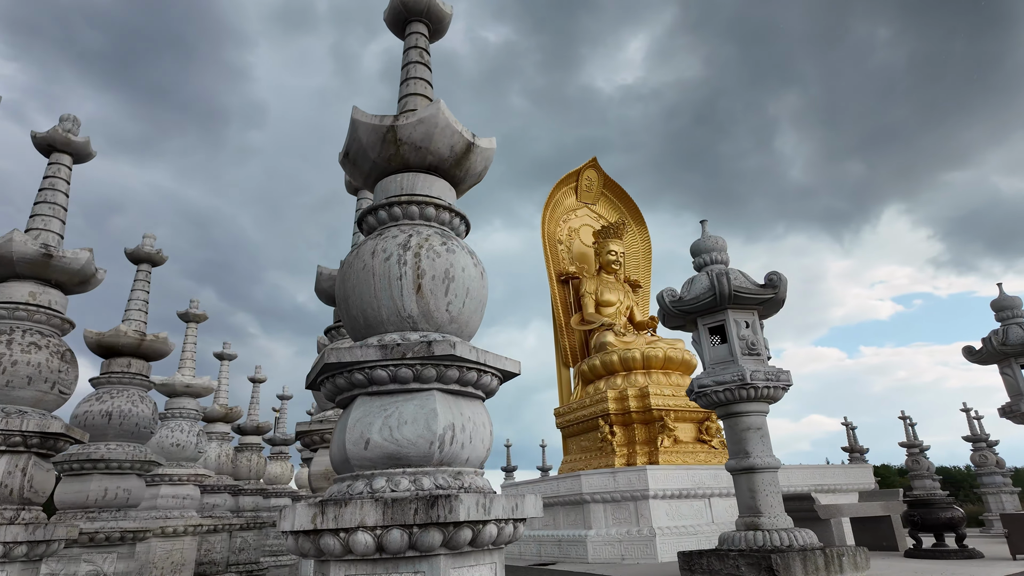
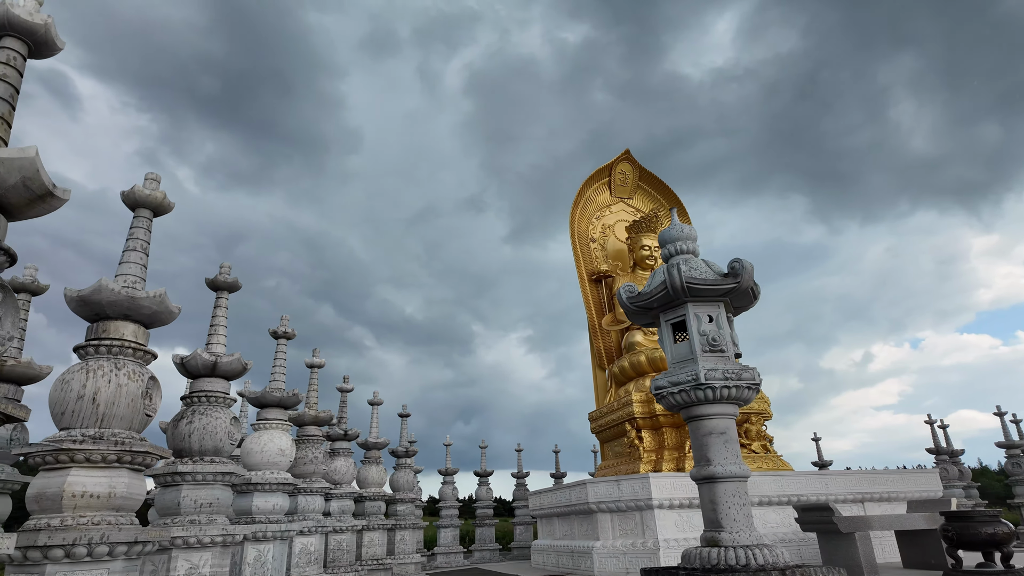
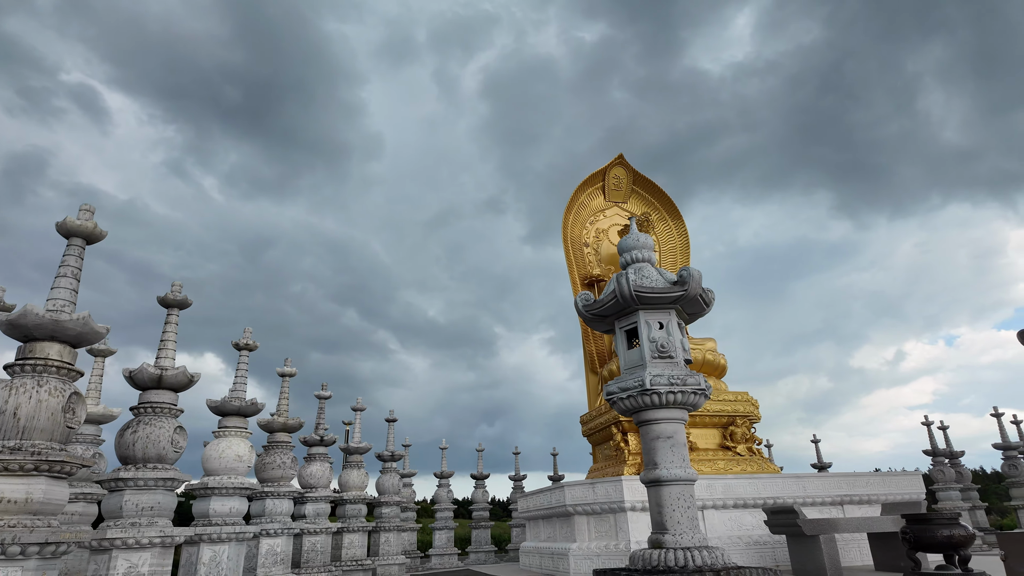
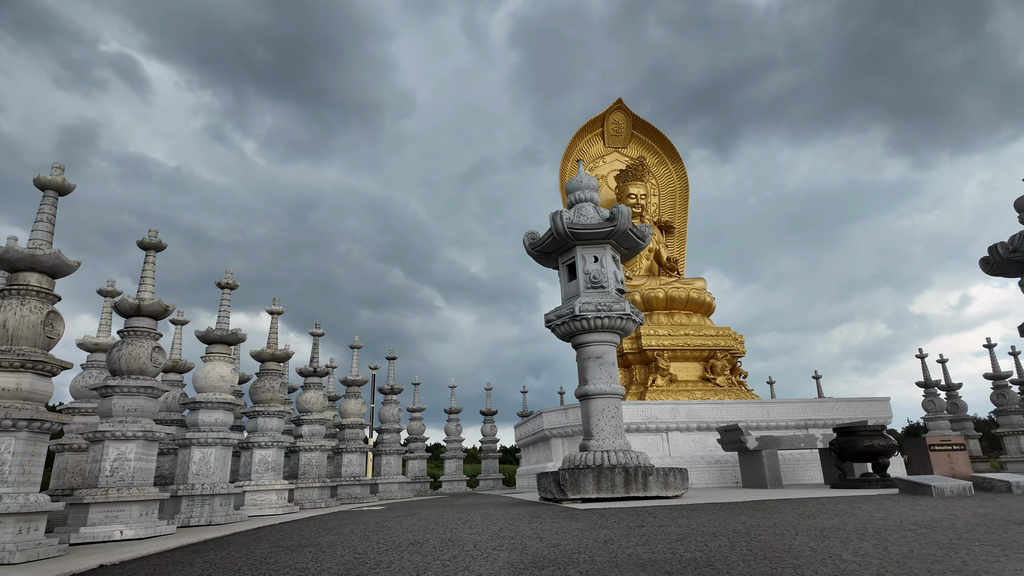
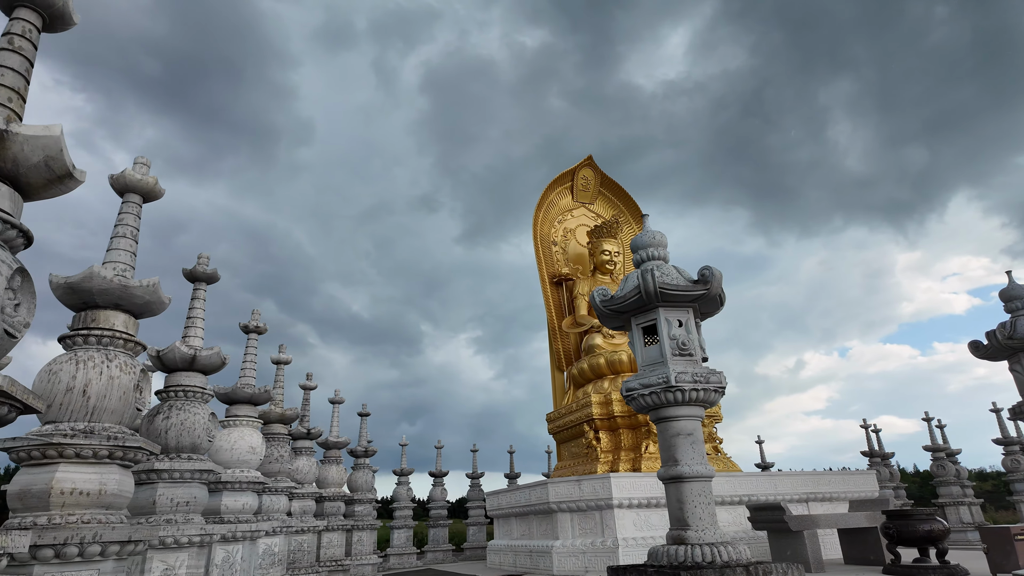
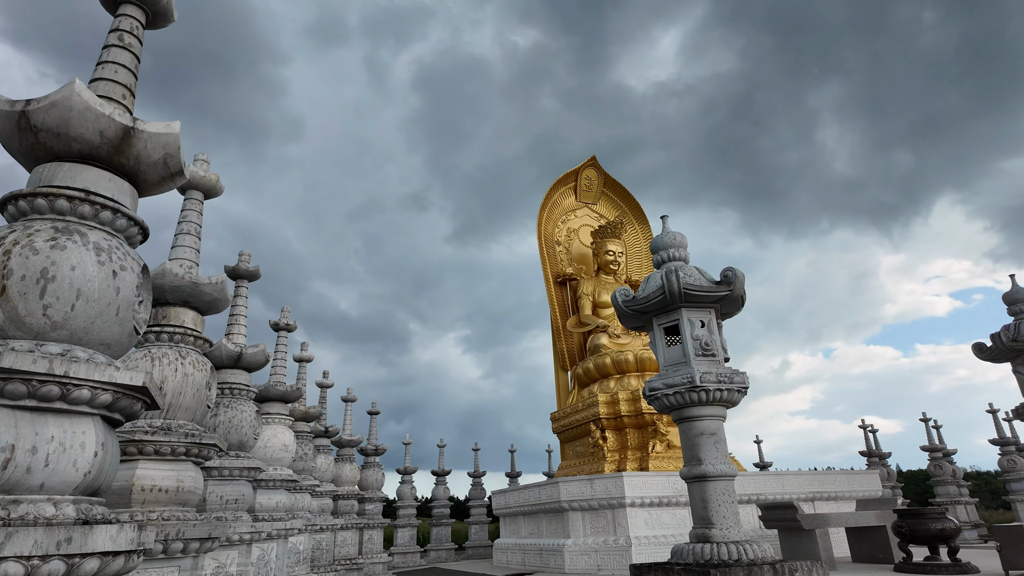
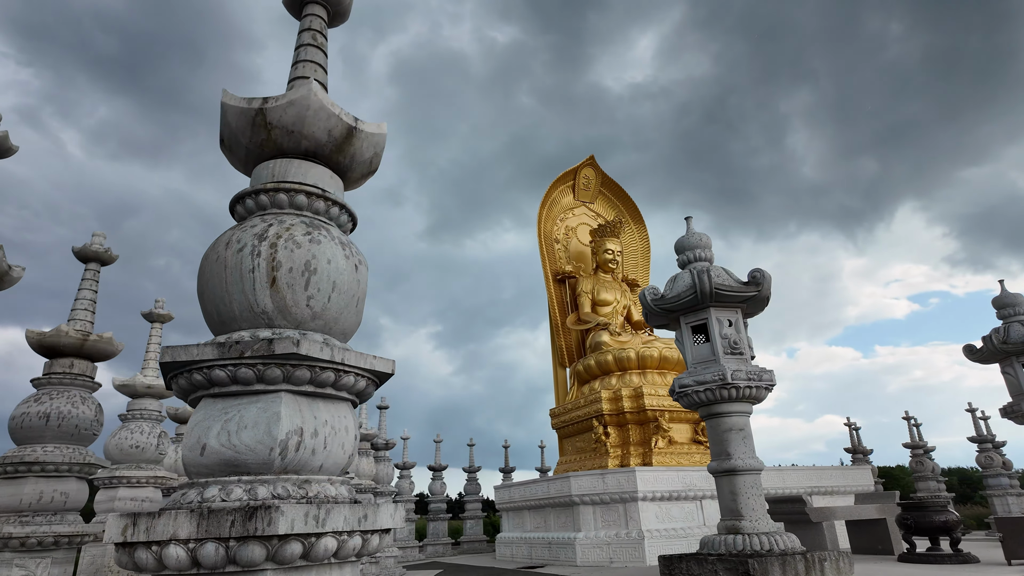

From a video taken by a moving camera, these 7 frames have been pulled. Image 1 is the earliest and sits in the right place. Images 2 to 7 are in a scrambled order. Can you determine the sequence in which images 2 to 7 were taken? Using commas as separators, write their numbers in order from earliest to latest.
7, 6, 5, 2, 3, 4
